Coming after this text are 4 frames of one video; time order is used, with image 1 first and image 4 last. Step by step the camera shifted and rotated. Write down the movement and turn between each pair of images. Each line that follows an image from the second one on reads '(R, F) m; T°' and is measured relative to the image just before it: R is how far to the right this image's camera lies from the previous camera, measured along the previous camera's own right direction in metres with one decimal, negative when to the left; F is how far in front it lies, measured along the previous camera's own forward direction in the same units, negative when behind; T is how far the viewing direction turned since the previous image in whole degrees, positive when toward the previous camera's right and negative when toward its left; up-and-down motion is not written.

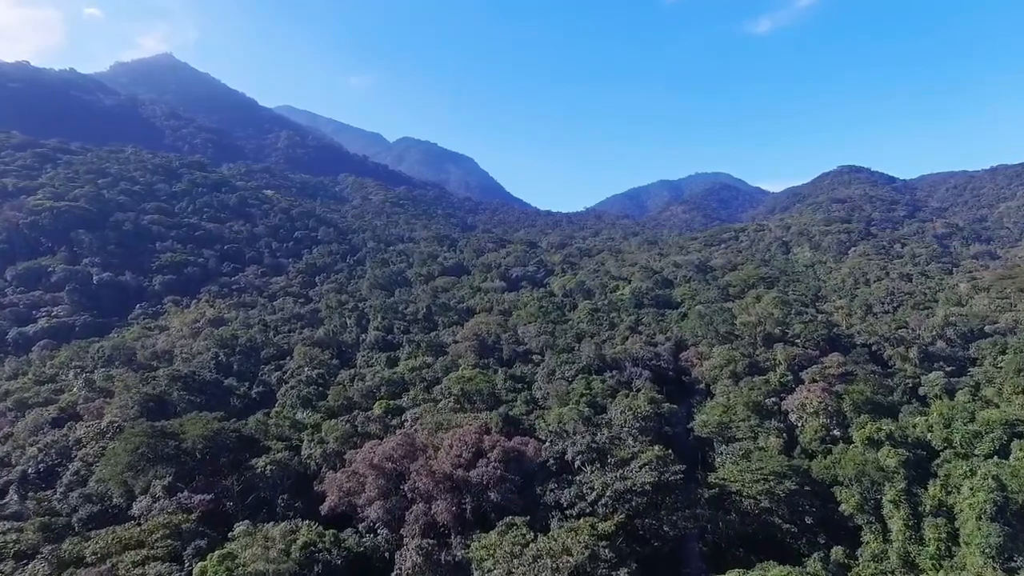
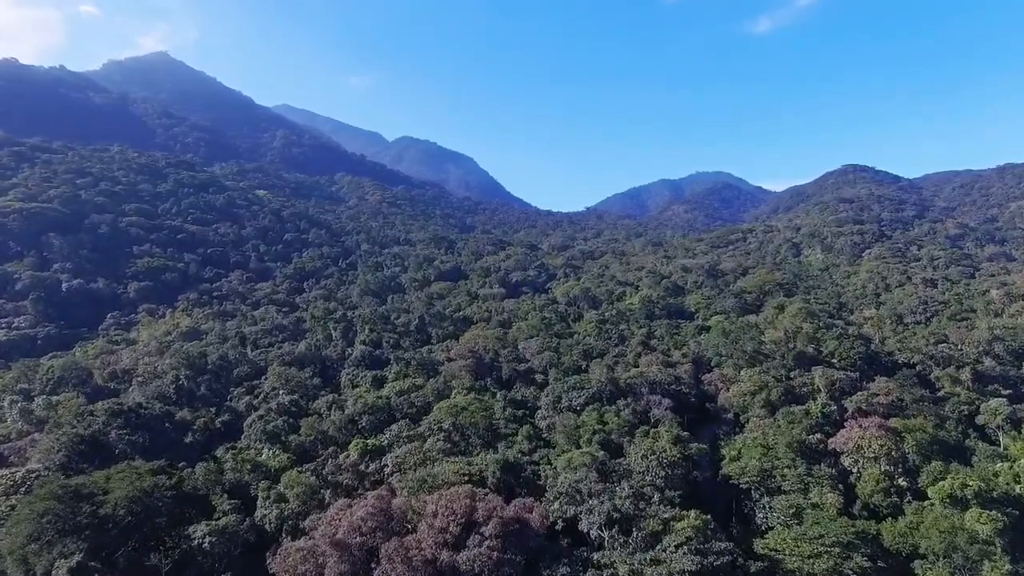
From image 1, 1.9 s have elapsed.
(0.0, +4.5) m; 0°
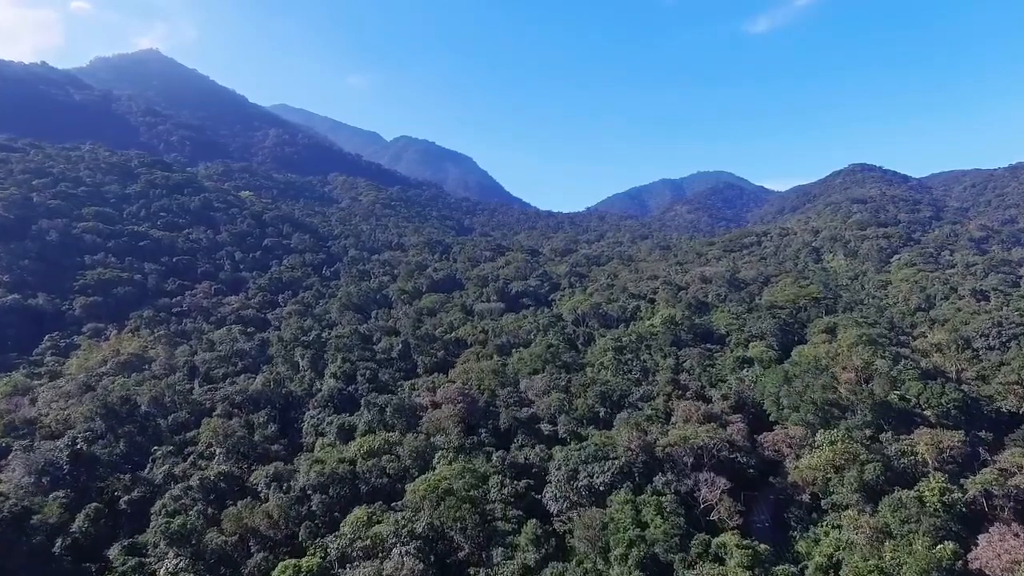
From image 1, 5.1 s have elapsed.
(0.0, +7.9) m; 0°
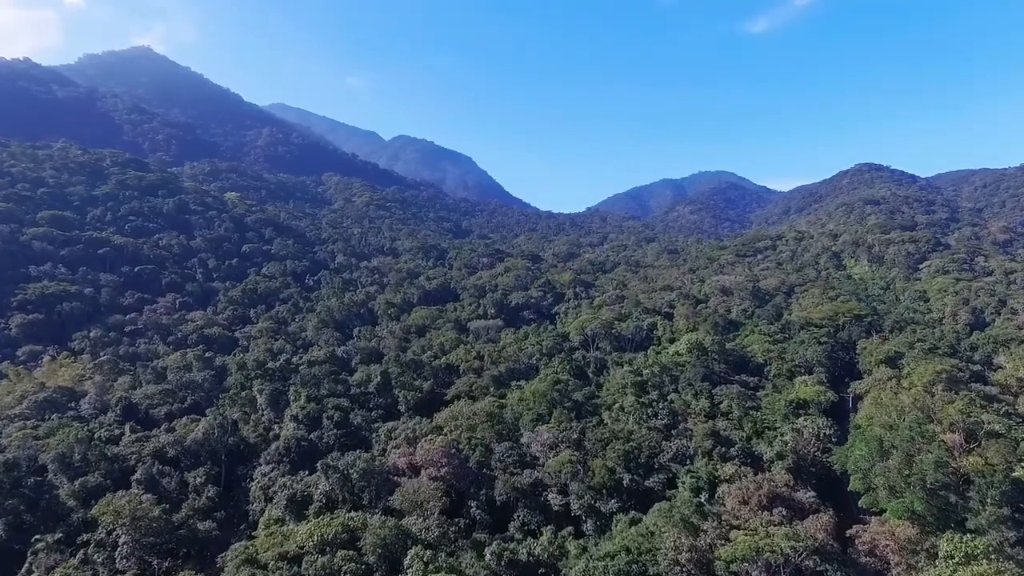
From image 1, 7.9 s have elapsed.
(0.0, +7.0) m; 0°
